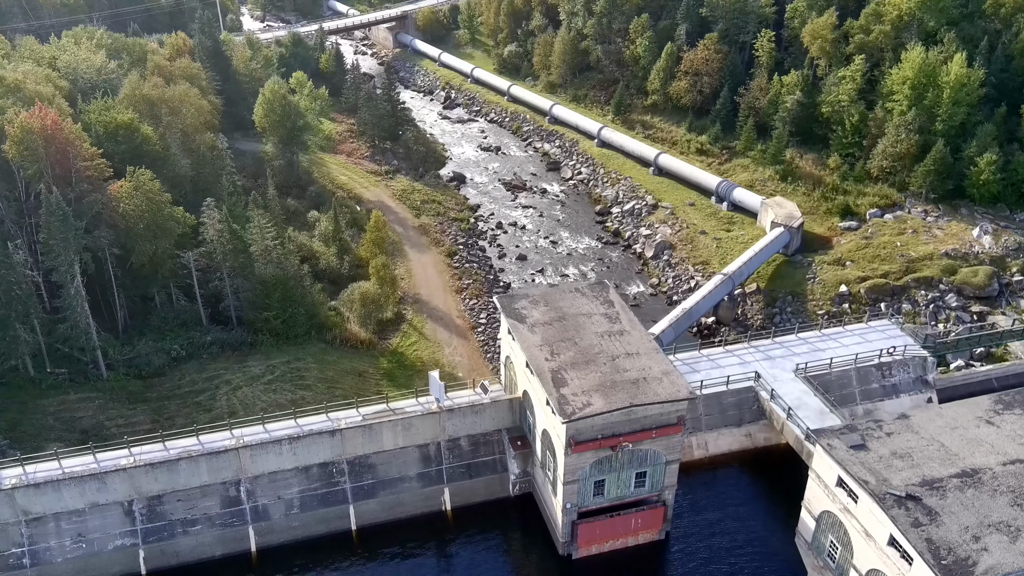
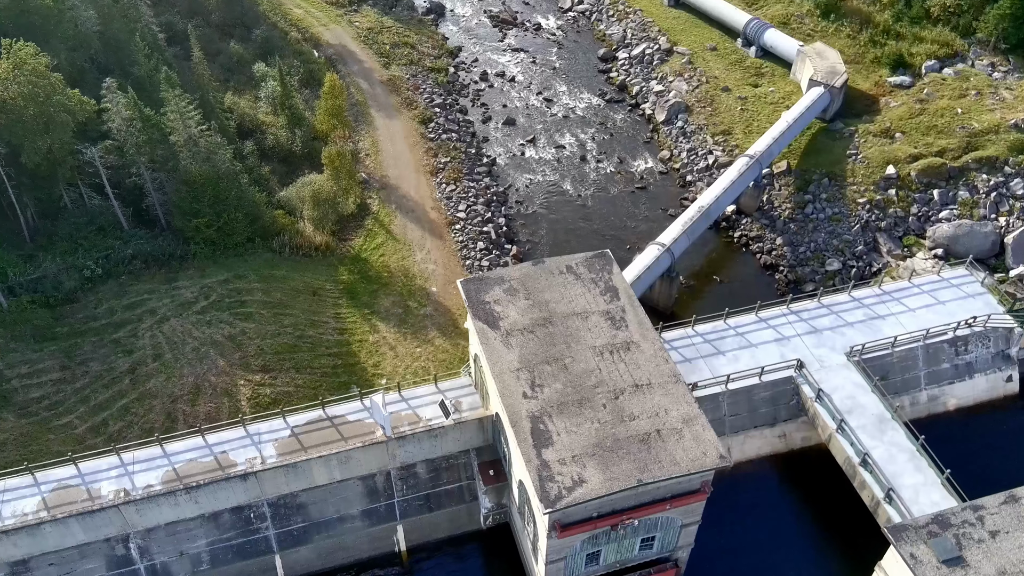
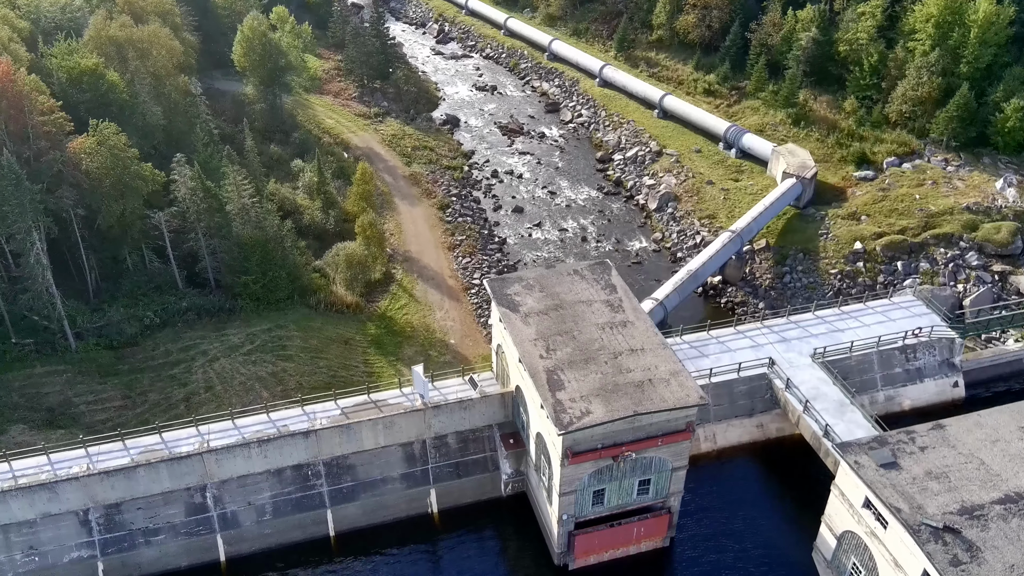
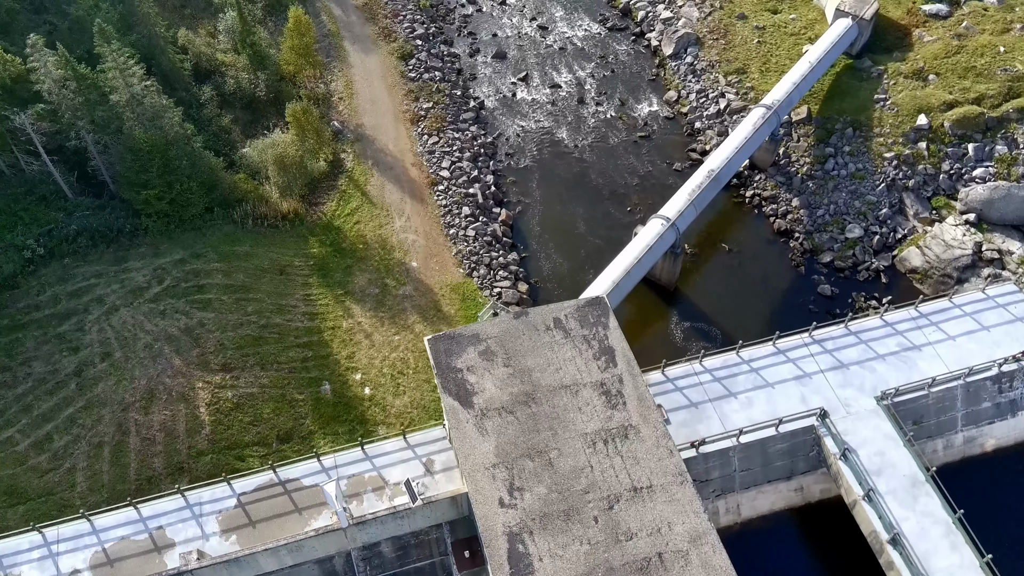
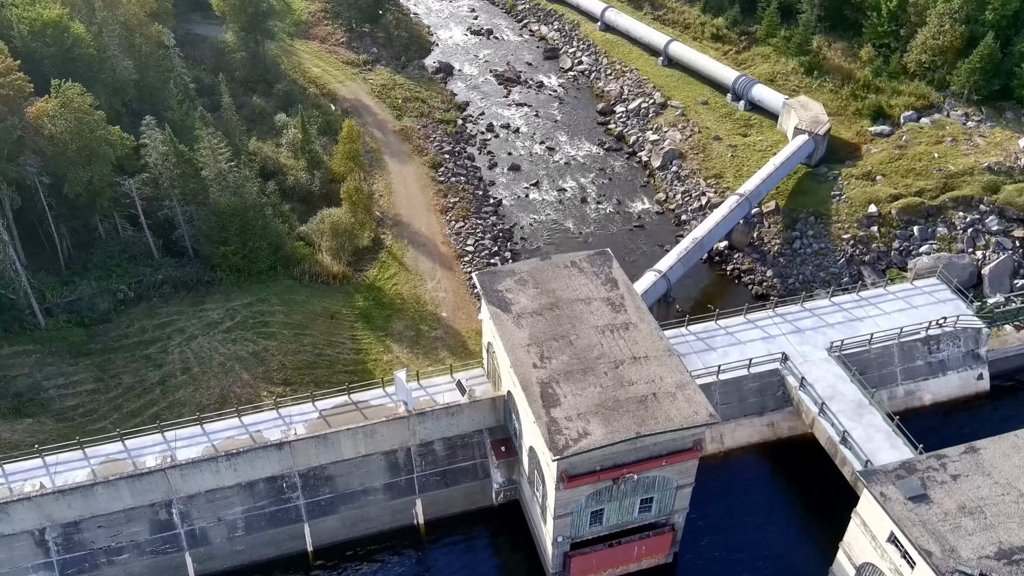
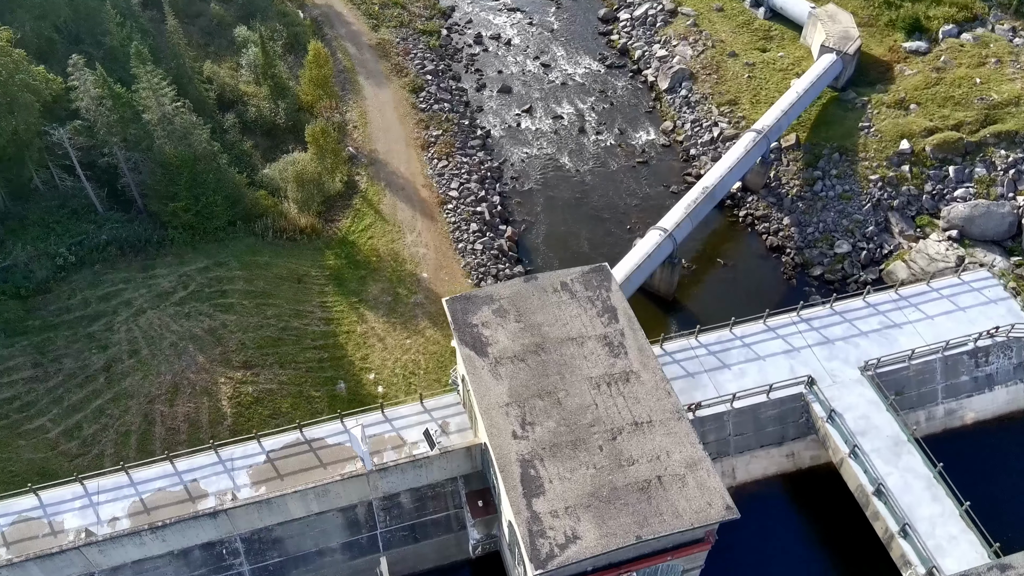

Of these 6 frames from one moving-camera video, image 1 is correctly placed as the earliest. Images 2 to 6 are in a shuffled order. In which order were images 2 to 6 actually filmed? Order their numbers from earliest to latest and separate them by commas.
3, 5, 2, 6, 4
